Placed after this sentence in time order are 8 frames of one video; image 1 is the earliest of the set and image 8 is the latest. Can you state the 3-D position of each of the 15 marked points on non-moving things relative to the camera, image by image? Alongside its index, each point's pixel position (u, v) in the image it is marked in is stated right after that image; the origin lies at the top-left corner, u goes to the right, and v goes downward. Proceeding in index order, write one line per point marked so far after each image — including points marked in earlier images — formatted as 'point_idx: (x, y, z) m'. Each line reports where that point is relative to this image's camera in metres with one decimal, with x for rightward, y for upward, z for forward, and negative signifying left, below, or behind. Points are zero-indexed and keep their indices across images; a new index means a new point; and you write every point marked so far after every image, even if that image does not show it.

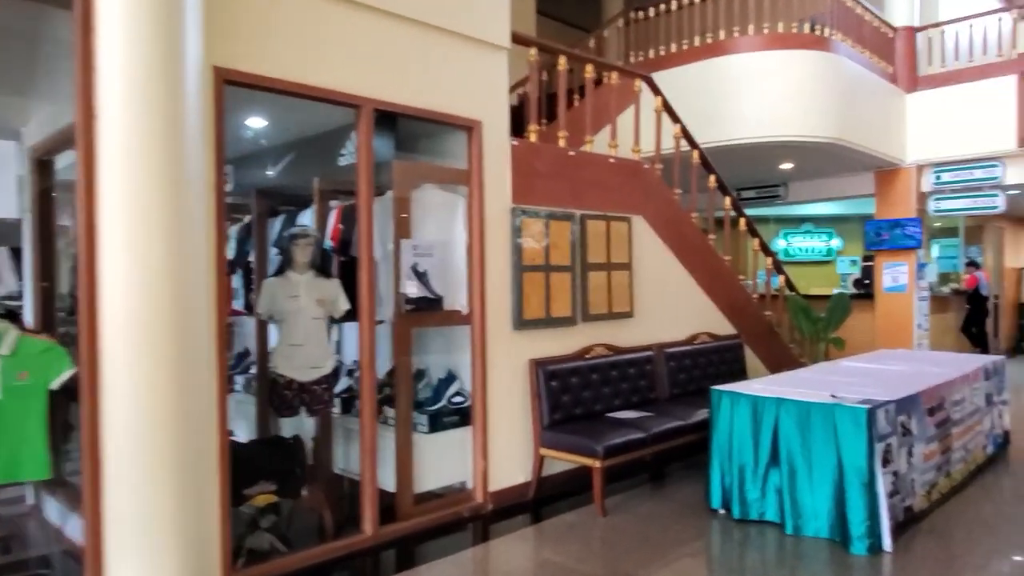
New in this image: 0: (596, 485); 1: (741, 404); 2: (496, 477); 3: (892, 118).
0: (+0.4, -1.0, +3.7) m
1: (+1.1, -0.6, +3.5) m
2: (-0.1, -1.0, +3.9) m
3: (+4.3, +1.9, +8.2) m
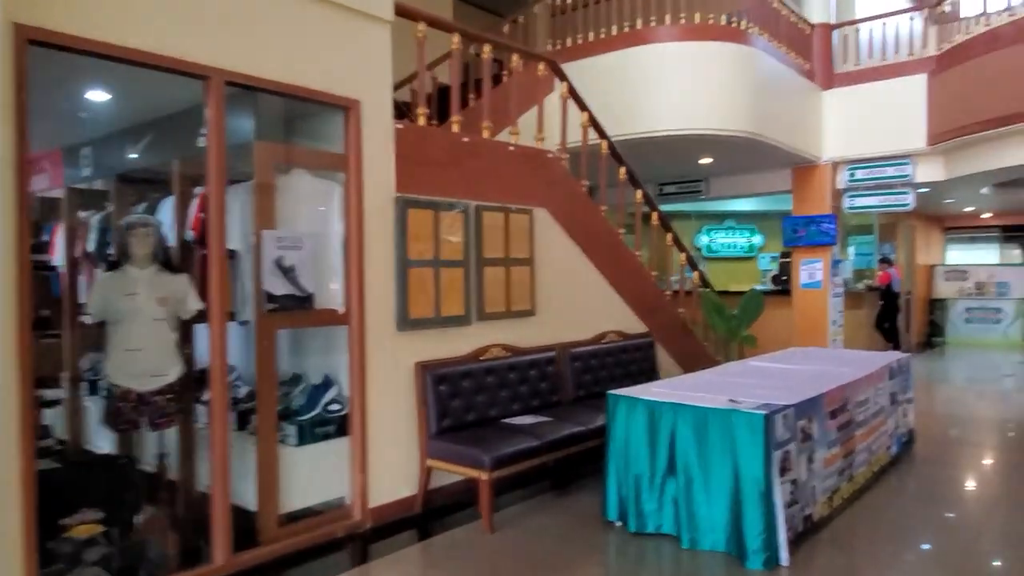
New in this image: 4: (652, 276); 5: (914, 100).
0: (-0.1, -1.0, +3.4) m
1: (+0.6, -0.6, +3.3) m
2: (-0.7, -1.0, +3.5) m
3: (+3.3, +1.9, +8.2) m
4: (+1.1, +0.1, +5.6) m
5: (+4.4, +2.0, +7.9) m
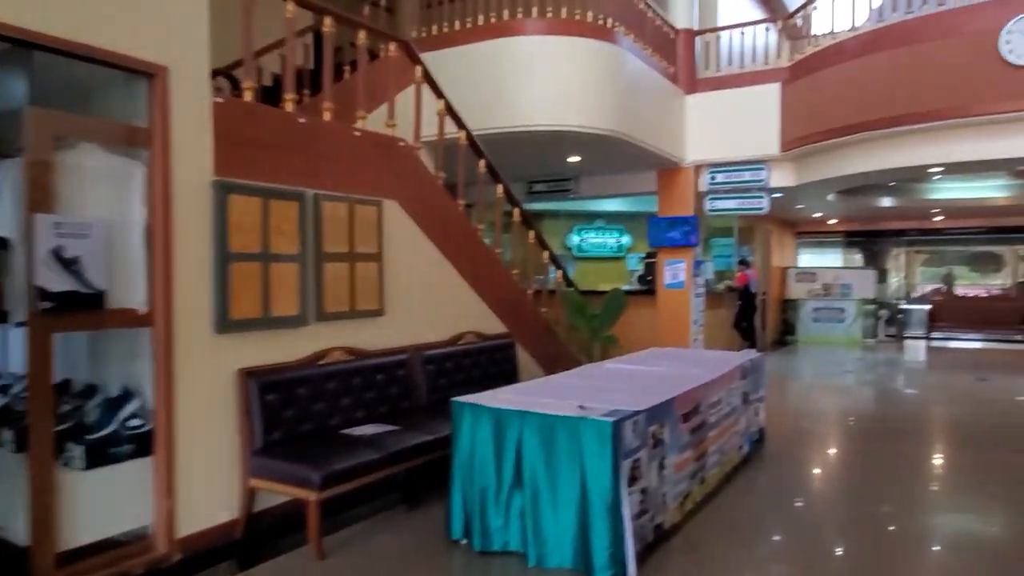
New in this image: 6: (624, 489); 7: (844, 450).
0: (-0.8, -1.0, +3.0) m
1: (-0.1, -0.5, +3.1) m
2: (-1.4, -1.0, +3.1) m
3: (+1.8, +1.9, +8.3) m
4: (0.0, +0.1, +5.4) m
5: (+2.9, +2.0, +8.2) m
6: (+0.4, -0.8, +2.8) m
7: (+3.5, -1.7, +7.6) m
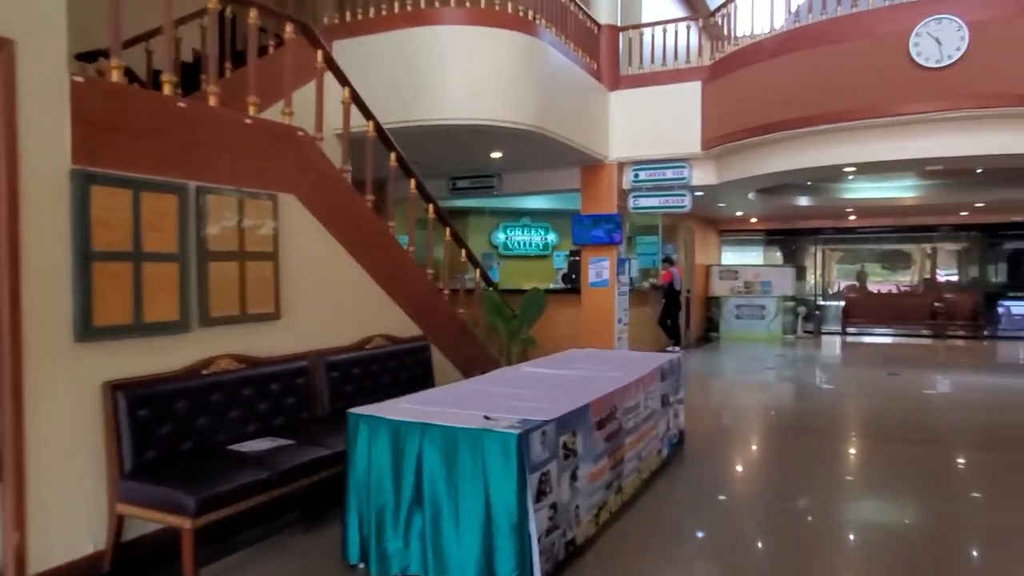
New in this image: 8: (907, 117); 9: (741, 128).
0: (-1.2, -1.0, +2.7) m
1: (-0.5, -0.6, +2.8) m
2: (-1.7, -1.0, +2.7) m
3: (+0.9, +2.0, +8.2) m
4: (-0.6, +0.1, +5.1) m
5: (+2.0, +2.0, +8.2) m
6: (+0.1, -0.8, +2.6) m
7: (+2.7, -1.6, +7.7) m
8: (+3.5, +1.5, +6.4) m
9: (+2.4, +1.7, +7.5) m
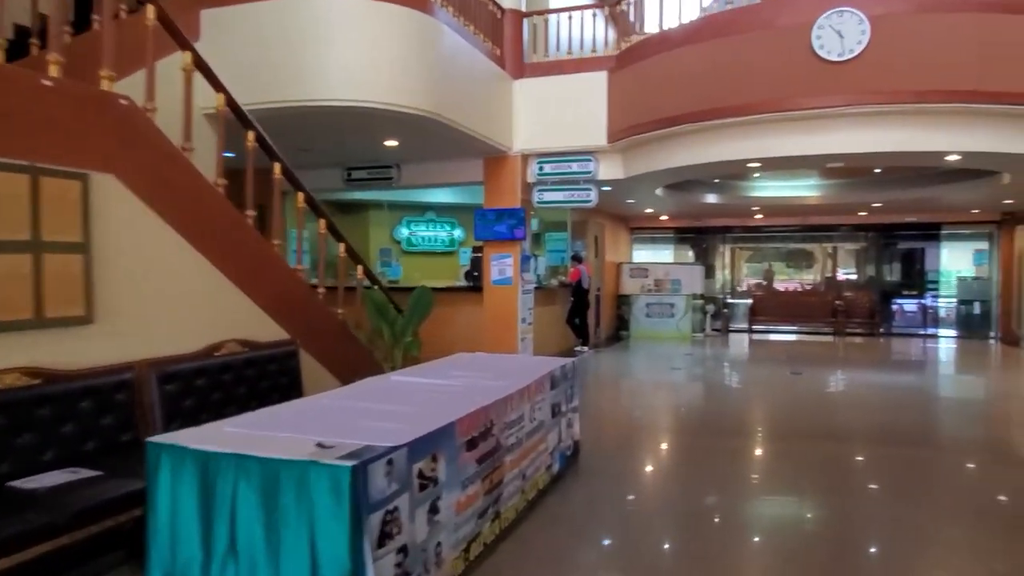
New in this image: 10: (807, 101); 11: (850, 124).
0: (-1.7, -1.0, +2.1) m
1: (-1.0, -0.6, +2.3) m
2: (-2.2, -1.0, +2.0) m
3: (-0.1, +2.0, +7.8) m
4: (-1.3, +0.1, +4.6) m
5: (+0.9, +2.1, +7.9) m
6: (-0.4, -0.8, +2.1) m
7: (+1.6, -1.6, +7.5) m
8: (+2.6, +1.5, +6.3) m
9: (+1.3, +1.7, +7.2) m
10: (+2.5, +1.6, +6.3) m
11: (+2.9, +1.4, +6.4) m
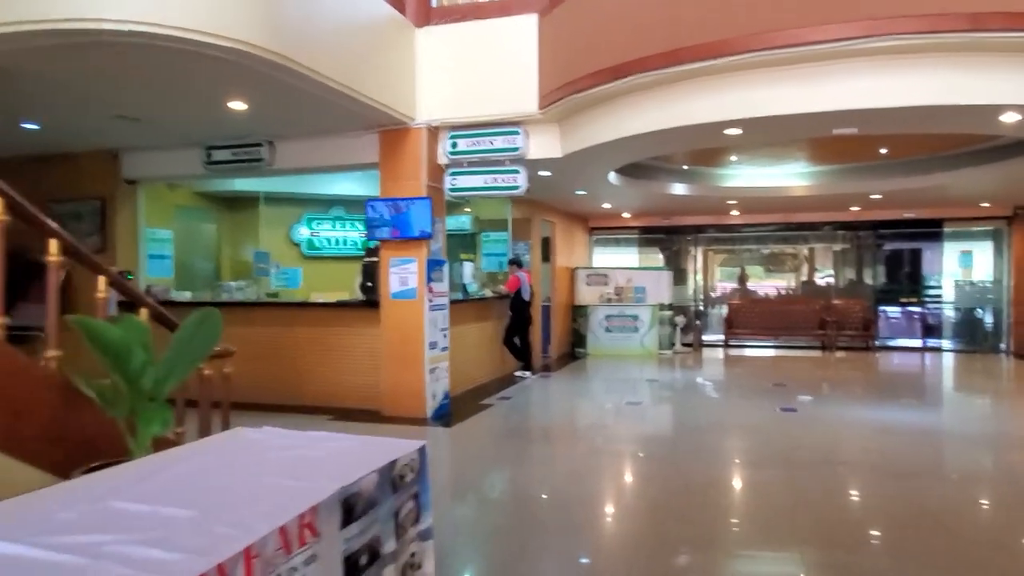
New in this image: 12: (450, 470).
0: (-2.3, -1.1, 0.0) m
1: (-1.6, -0.6, +0.2) m
2: (-2.8, -1.1, -0.1) m
3: (-1.0, +1.9, +5.8) m
4: (-2.0, 0.0, +2.5) m
5: (+0.1, +1.9, +5.9) m
6: (-1.0, -0.9, +0.1) m
7: (+0.8, -1.7, +5.5) m
8: (+1.8, +1.4, +4.4) m
9: (+0.5, +1.6, +5.3) m
10: (+1.8, +1.5, +4.4) m
11: (+2.2, +1.4, +4.5) m
12: (-0.4, -1.4, +5.6) m
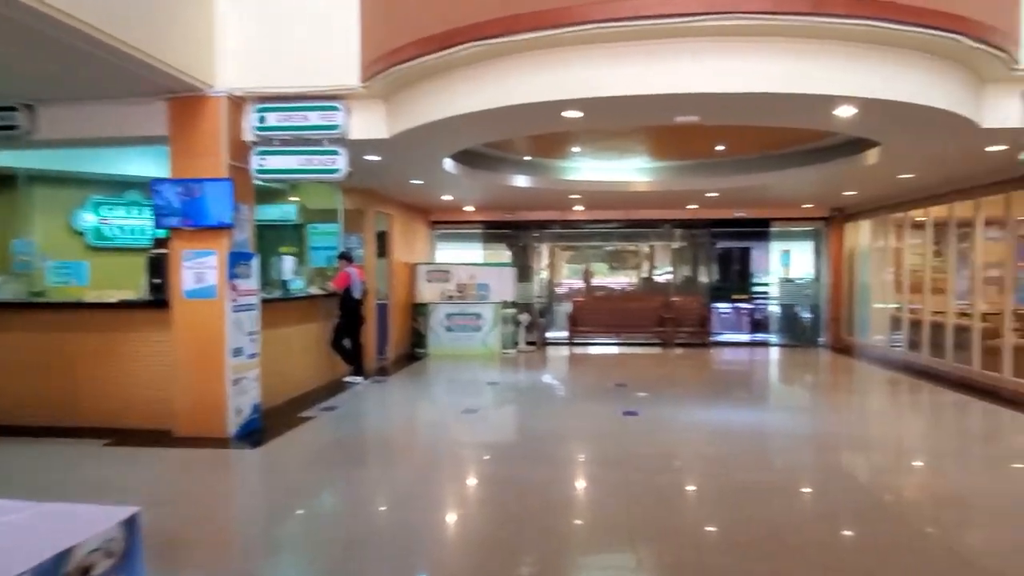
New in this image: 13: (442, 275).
0: (-2.3, -1.1, -1.1) m
1: (-1.7, -0.7, -0.7) m
2: (-2.9, -1.1, -1.2) m
3: (-2.2, +1.9, +4.8) m
4: (-2.6, 0.0, +1.4) m
5: (-1.2, +2.0, +5.2) m
6: (-1.1, -0.9, -0.7) m
7: (-0.4, -1.7, +4.9) m
8: (+0.8, +1.4, +4.0) m
9: (-0.6, +1.6, +4.6) m
10: (+0.8, +1.5, +4.0) m
11: (+1.1, +1.4, +4.2) m
12: (-1.7, -1.4, +4.8) m
13: (-1.0, +0.2, +10.8) m
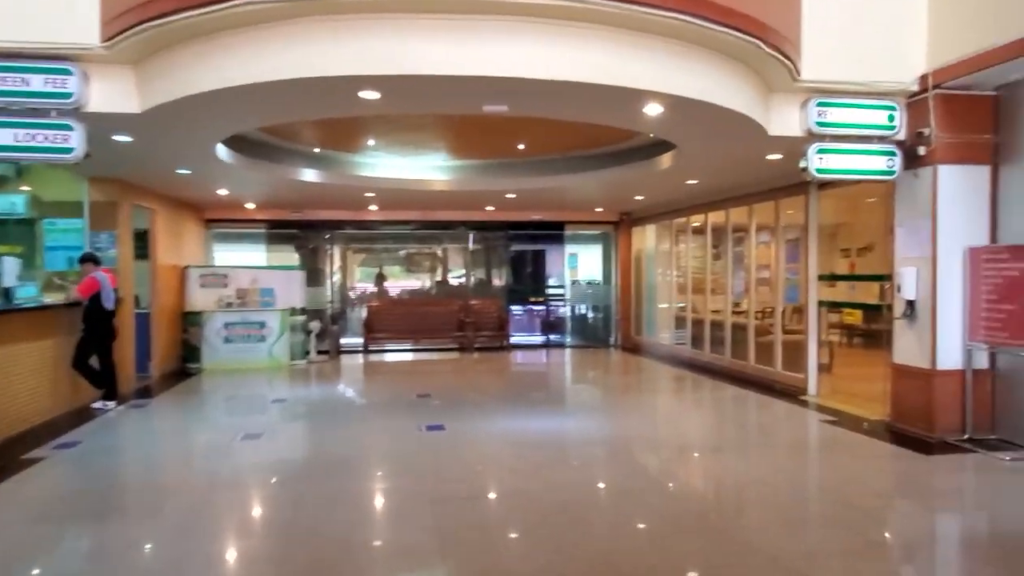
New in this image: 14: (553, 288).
0: (-1.8, -1.1, -2.2) m
1: (-1.3, -0.7, -1.7) m
2: (-2.3, -1.1, -2.5) m
3: (-3.4, +1.8, +3.5) m
4: (-2.8, 0.0, +0.2) m
5: (-2.5, +1.9, +4.2) m
6: (-0.7, -0.9, -1.5) m
7: (-1.6, -1.7, +4.1) m
8: (-0.2, +1.4, +3.6) m
9: (-1.8, +1.5, +3.8) m
10: (-0.3, +1.5, +3.6) m
11: (0.0, +1.3, +3.8) m
12: (-2.8, -1.4, +3.6) m
13: (-3.9, +0.1, +9.6) m
14: (+0.7, 0.0, +12.6) m
